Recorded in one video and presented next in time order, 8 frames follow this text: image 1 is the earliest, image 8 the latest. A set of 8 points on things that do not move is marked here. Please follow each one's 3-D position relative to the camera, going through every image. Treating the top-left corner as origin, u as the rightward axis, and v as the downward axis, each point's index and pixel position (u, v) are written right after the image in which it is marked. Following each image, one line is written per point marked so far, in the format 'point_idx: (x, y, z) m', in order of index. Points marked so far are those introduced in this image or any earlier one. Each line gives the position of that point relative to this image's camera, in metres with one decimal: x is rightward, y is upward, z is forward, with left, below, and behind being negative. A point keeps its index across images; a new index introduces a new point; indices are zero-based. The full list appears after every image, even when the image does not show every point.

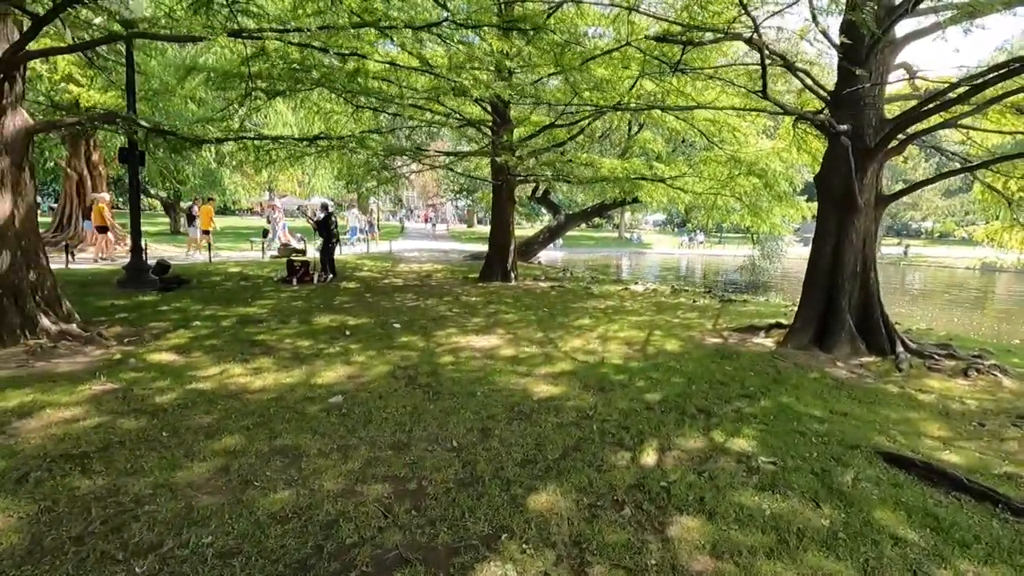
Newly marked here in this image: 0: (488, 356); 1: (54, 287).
0: (-0.3, -0.9, +6.6) m
1: (-5.7, 0.0, +6.6) m
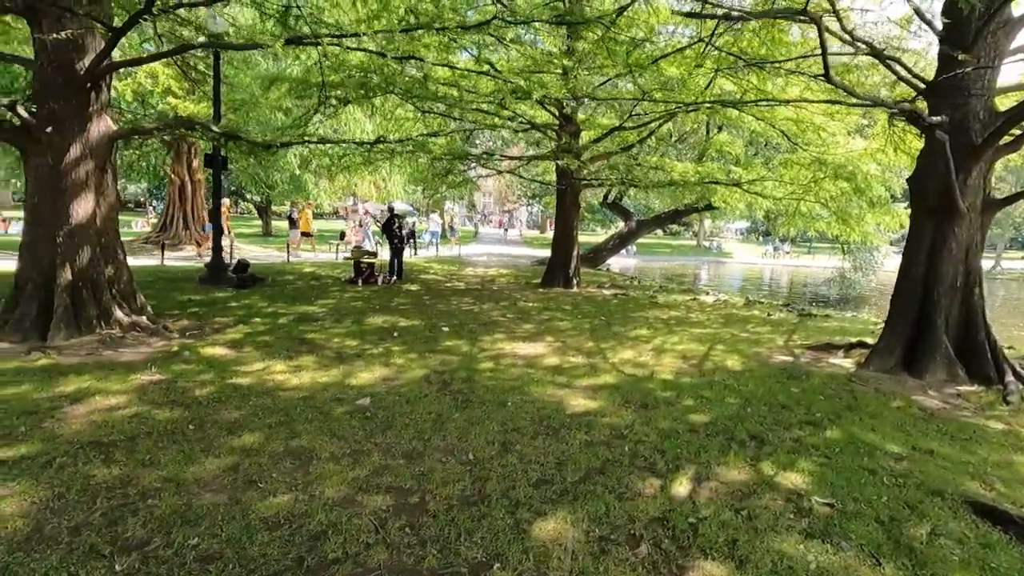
0: (+0.2, -0.9, +6.3) m
1: (-5.1, +0.1, +7.1) m
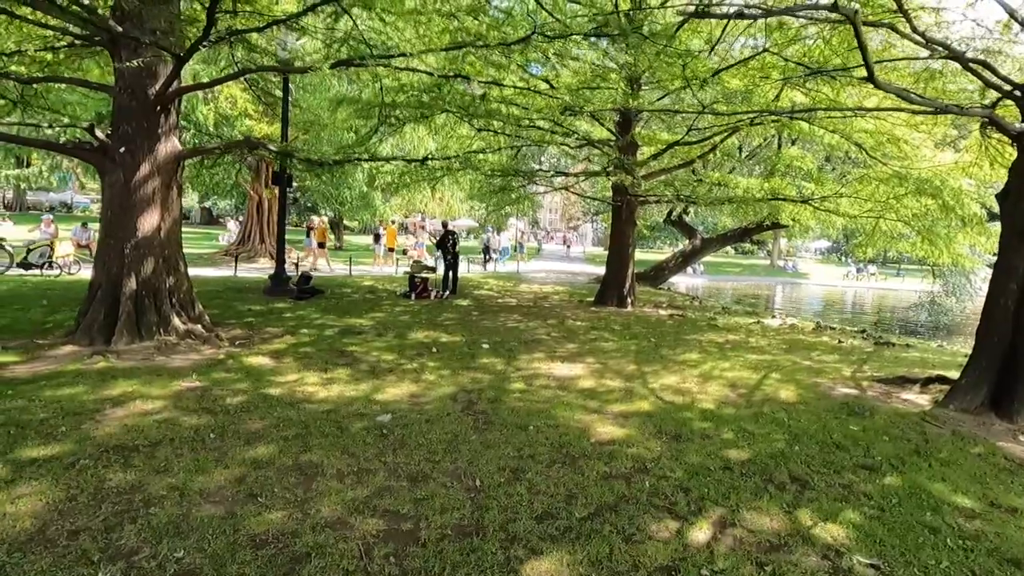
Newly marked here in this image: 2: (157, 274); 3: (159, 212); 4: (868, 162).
0: (+0.6, -1.1, +6.1) m
1: (-4.5, 0.0, +7.6) m
2: (-4.7, +0.2, +7.1) m
3: (-4.7, +1.0, +7.1) m
4: (+9.0, +3.2, +13.6) m
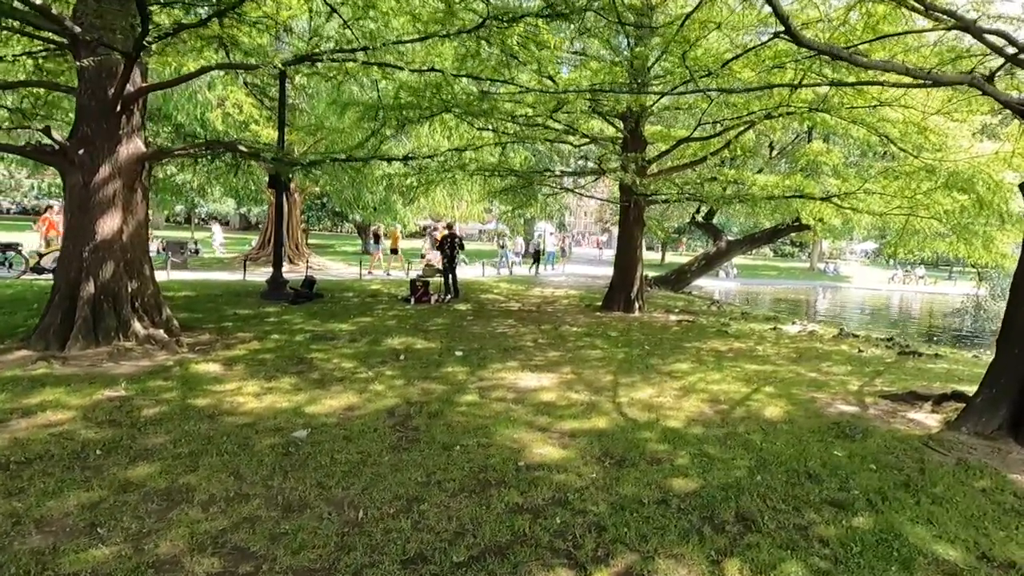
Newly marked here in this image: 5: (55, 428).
0: (+0.1, -1.2, +5.6) m
1: (-4.9, -0.1, +7.4) m
2: (-5.1, +0.1, +6.9) m
3: (-5.1, +1.0, +7.0) m
4: (+9.0, +3.1, +12.5) m
5: (-3.6, -1.1, +4.2) m
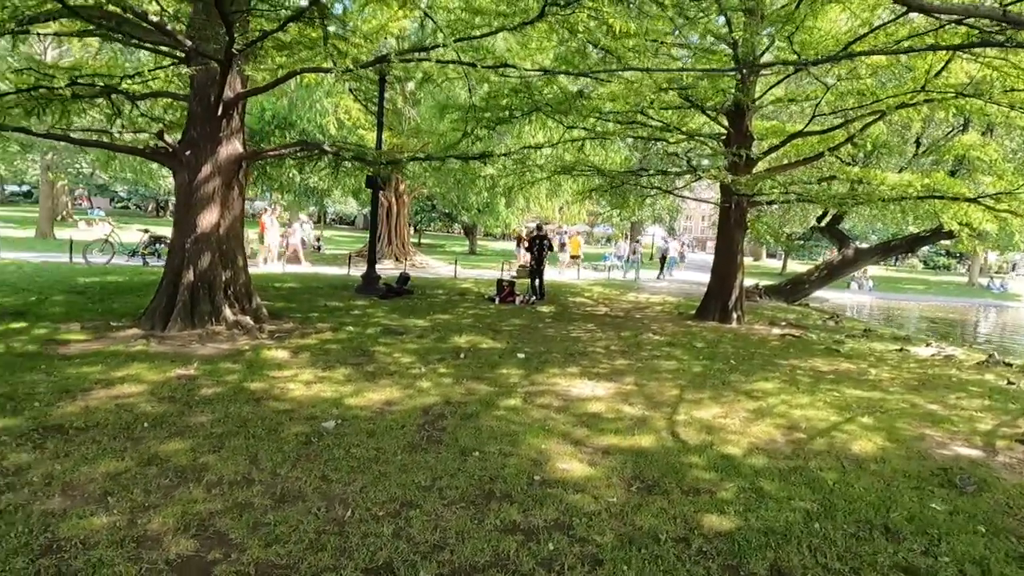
0: (+0.5, -1.2, +5.3) m
1: (-4.0, +0.1, +8.0) m
2: (-4.2, +0.3, +7.6) m
3: (-4.2, +1.1, +7.7) m
4: (+10.8, +2.7, +10.2) m
5: (-3.3, -1.0, +4.6) m
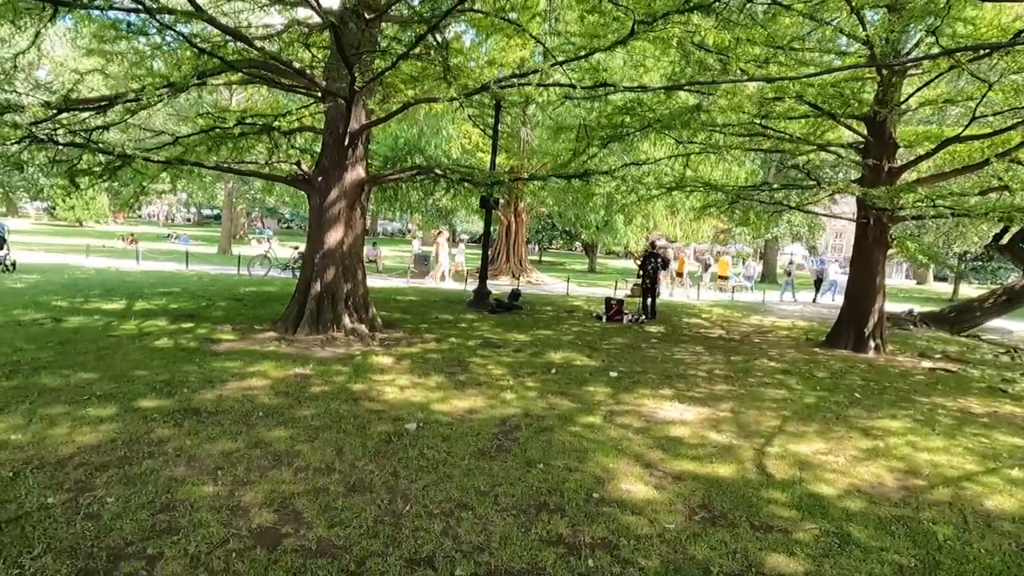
0: (+1.3, -1.4, +5.1) m
1: (-2.5, -0.1, +8.9) m
2: (-2.8, +0.1, +8.5) m
3: (-2.7, +1.0, +8.6) m
4: (+12.5, +2.1, +7.7) m
5: (-2.6, -1.0, +5.4) m
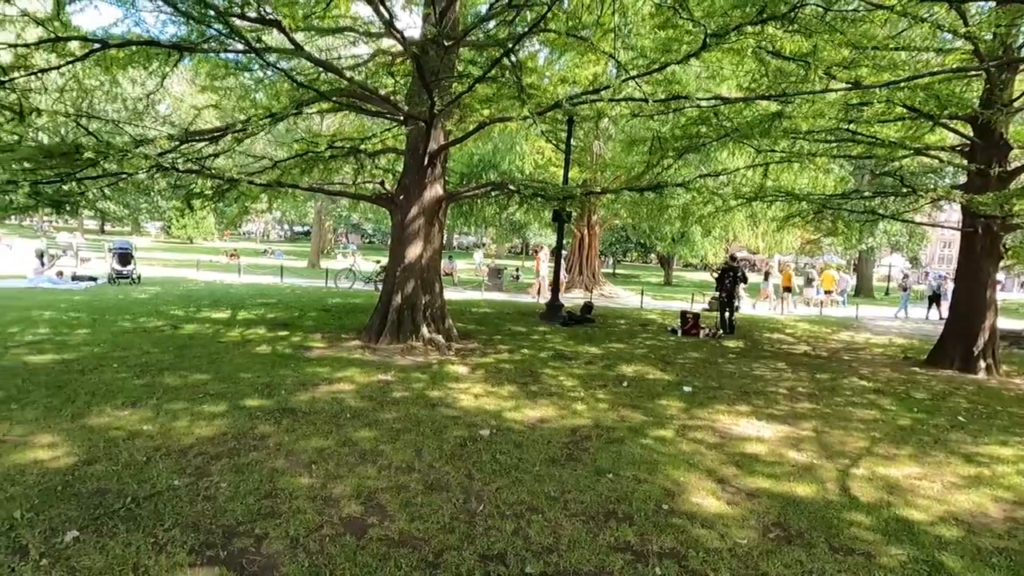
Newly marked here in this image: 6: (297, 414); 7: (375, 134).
0: (+1.9, -1.5, +5.0) m
1: (-1.2, -0.3, +9.3) m
2: (-1.6, -0.1, +9.0) m
3: (-1.5, +0.8, +9.1) m
4: (+13.4, +1.9, +6.2) m
5: (-1.9, -1.2, +5.8) m
6: (-2.0, -1.2, +5.1) m
7: (-3.0, +3.4, +11.9) m
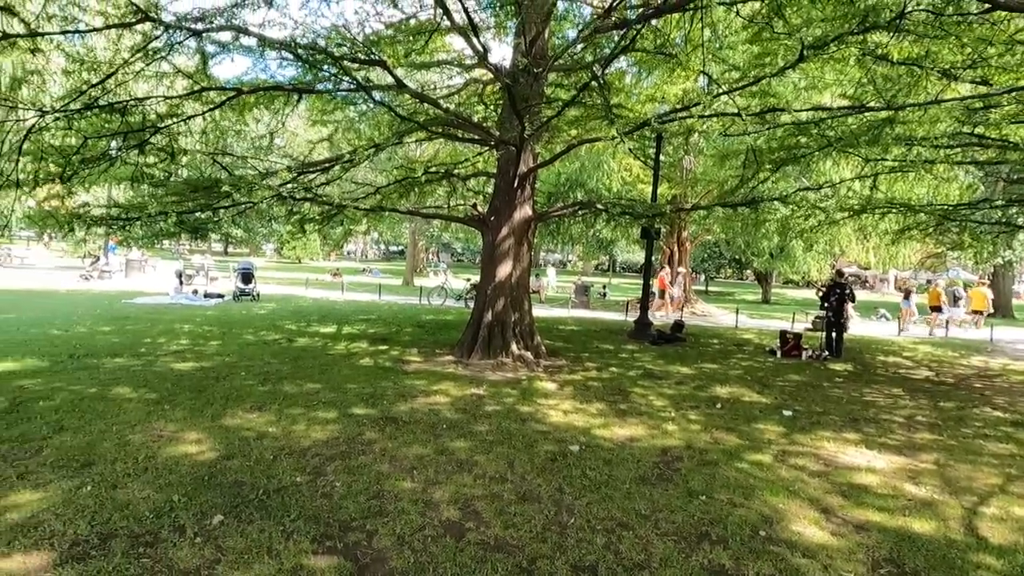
0: (+2.7, -1.7, +4.8) m
1: (+0.3, -0.6, +9.5) m
2: (-0.1, -0.4, +9.3) m
3: (0.0, +0.4, +9.4) m
4: (+14.3, +1.7, +4.2) m
5: (-0.9, -1.4, +6.2) m
6: (-1.2, -1.4, +5.5) m
7: (-1.0, +3.0, +12.5) m
